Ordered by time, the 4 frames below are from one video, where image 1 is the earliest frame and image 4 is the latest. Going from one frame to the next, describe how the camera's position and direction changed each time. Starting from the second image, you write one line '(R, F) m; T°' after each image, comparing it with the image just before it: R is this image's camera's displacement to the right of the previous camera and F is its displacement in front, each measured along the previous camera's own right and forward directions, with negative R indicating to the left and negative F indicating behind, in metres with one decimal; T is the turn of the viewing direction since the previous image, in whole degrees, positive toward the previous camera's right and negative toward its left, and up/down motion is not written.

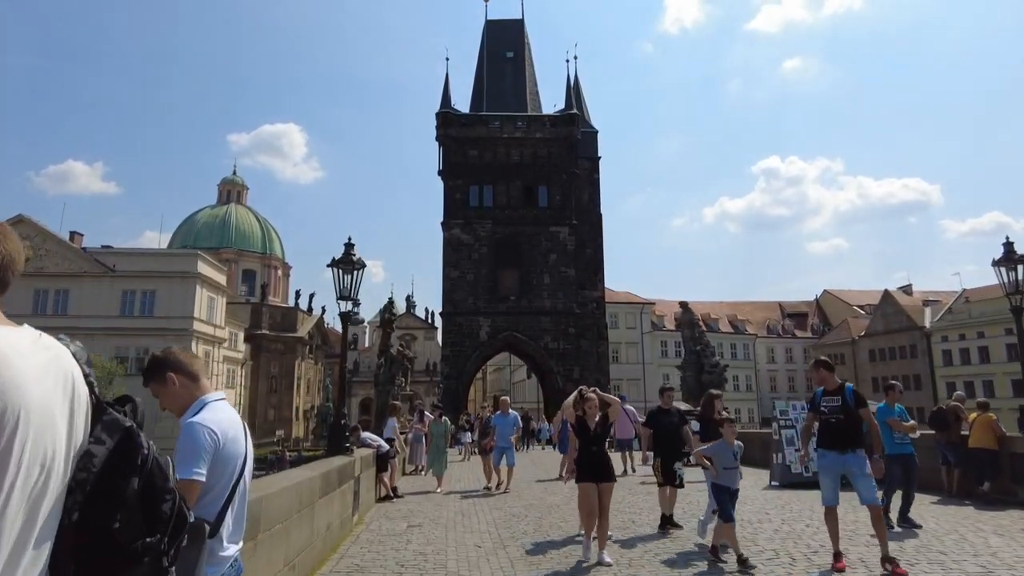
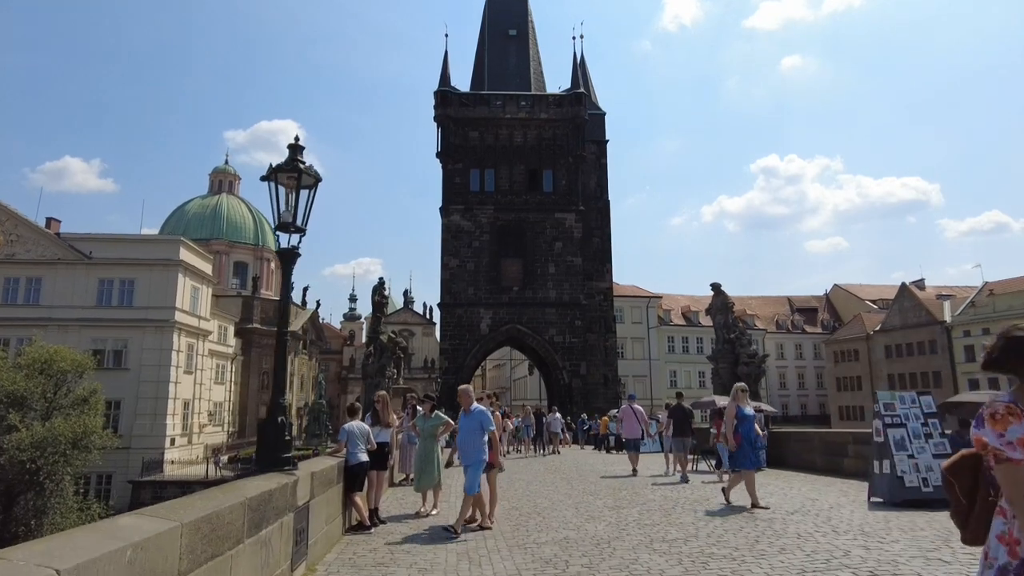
(-0.1, +1.2) m; 0°
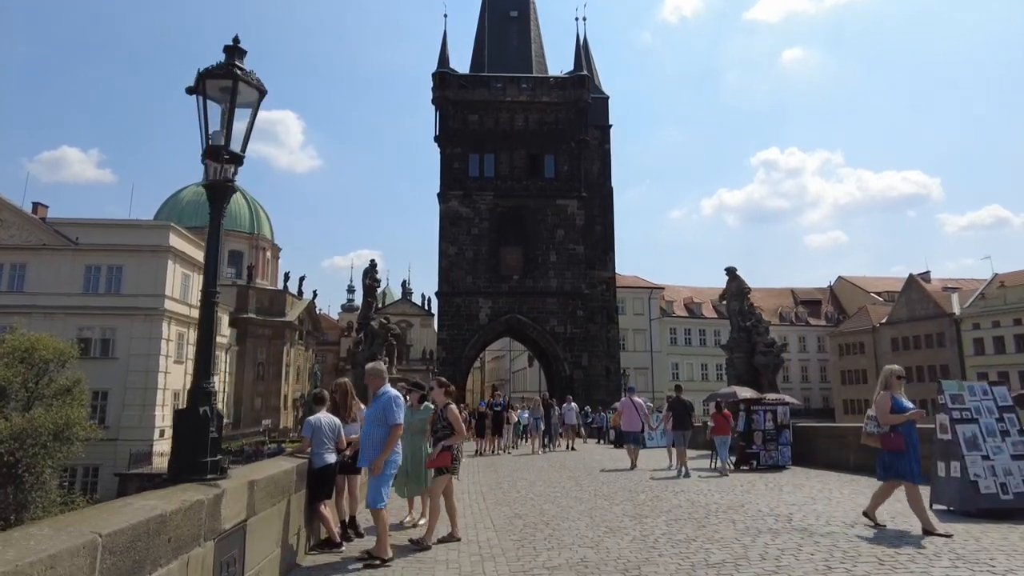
(0.0, +0.5) m; 0°
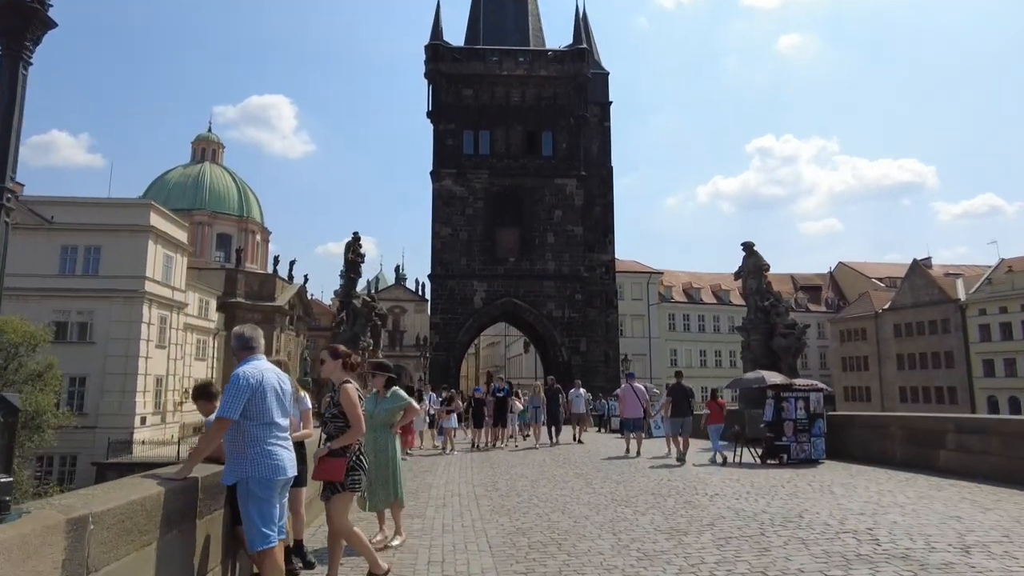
(0.0, +0.7) m; 0°
